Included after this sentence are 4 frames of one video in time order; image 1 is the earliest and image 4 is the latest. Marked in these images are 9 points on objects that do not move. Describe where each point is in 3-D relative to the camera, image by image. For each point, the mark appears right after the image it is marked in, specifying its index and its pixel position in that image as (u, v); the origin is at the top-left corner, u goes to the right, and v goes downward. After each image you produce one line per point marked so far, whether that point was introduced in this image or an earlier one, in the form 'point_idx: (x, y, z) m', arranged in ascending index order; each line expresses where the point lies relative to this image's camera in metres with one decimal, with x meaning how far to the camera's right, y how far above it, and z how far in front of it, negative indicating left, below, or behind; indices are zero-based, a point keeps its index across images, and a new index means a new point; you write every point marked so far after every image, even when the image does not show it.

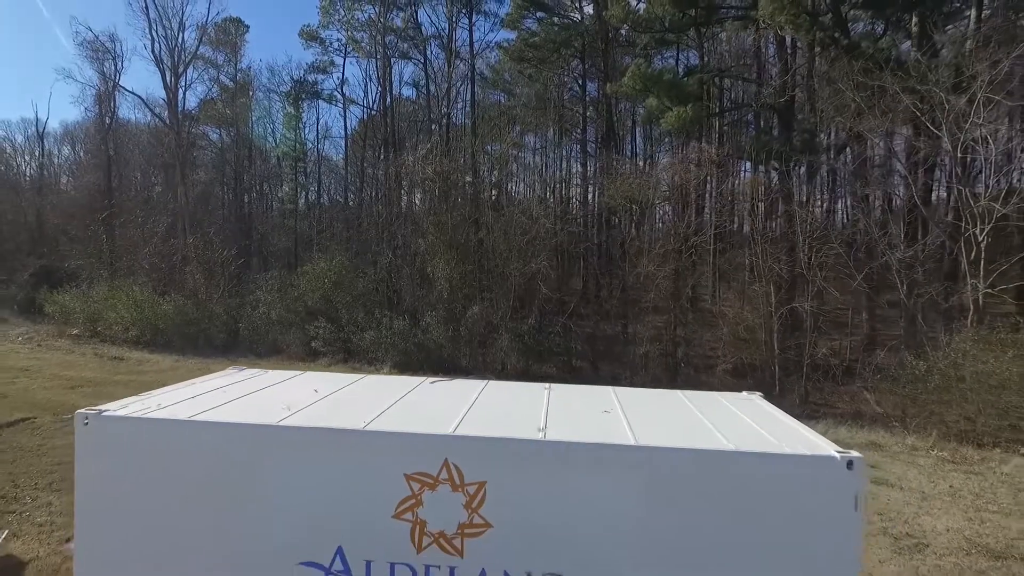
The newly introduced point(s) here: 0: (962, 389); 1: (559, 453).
0: (+8.0, -1.8, +10.7) m
1: (+0.2, -0.9, +3.0) m
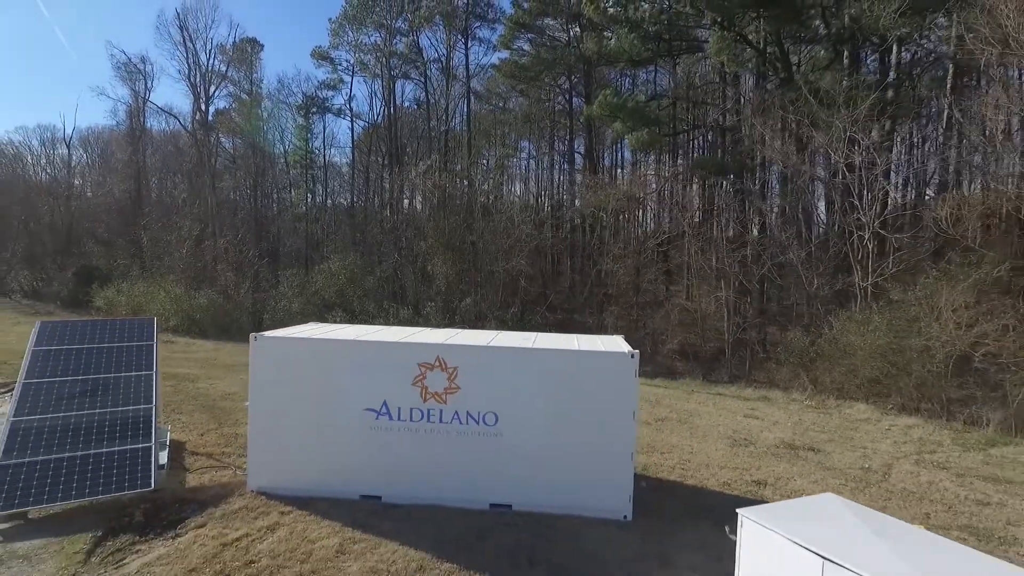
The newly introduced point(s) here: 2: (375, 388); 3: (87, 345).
0: (+7.6, -1.6, +13.9) m
1: (-0.2, -0.7, +6.2) m
2: (-1.5, -1.1, +6.4) m
3: (-5.7, -0.7, +7.7) m
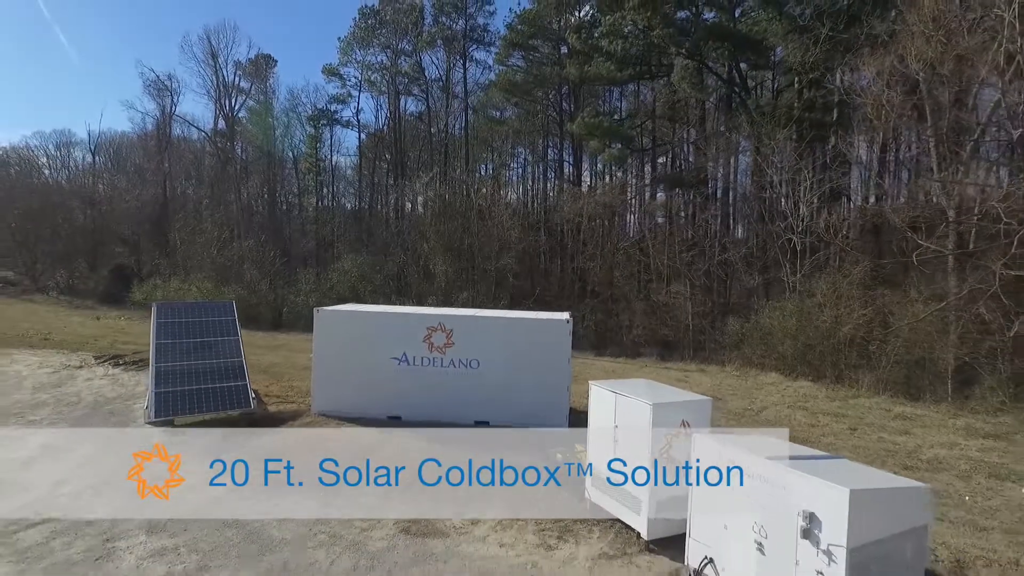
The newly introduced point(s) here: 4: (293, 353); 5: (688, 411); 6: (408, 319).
0: (+7.2, -1.4, +17.1) m
1: (-0.6, -0.5, +9.4) m
2: (-1.9, -0.9, +9.6) m
3: (-6.1, -0.5, +10.9) m
4: (-6.3, -1.9, +16.8) m
5: (+1.7, -1.2, +5.6) m
6: (-1.7, -0.5, +9.5) m
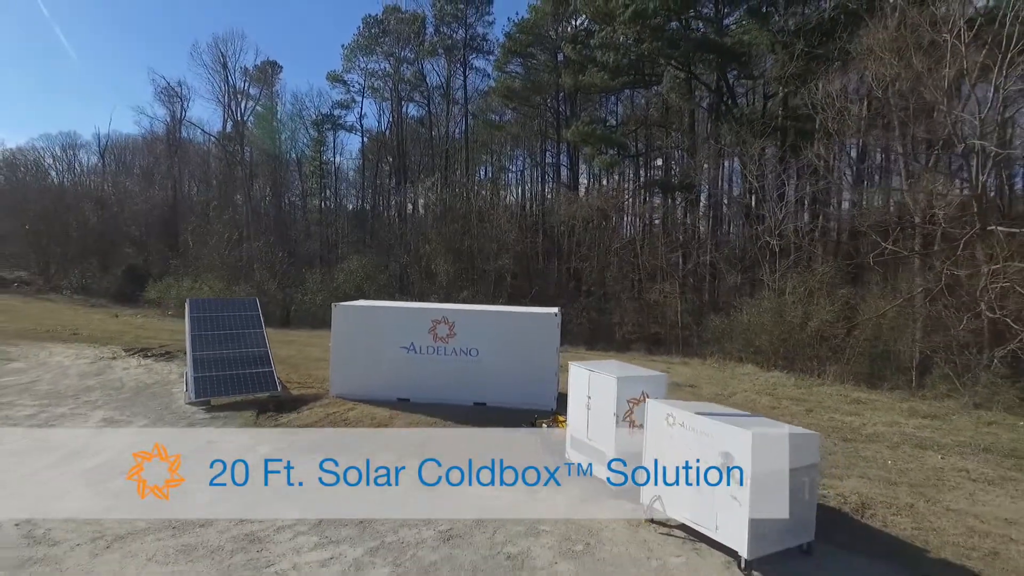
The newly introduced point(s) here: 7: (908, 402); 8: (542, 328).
0: (+7.1, -1.4, +18.3) m
1: (-0.7, -0.5, +10.6) m
2: (-2.0, -0.9, +10.9) m
3: (-6.2, -0.5, +12.2) m
4: (-6.4, -1.8, +18.1) m
5: (+1.6, -1.1, +6.8) m
6: (-1.8, -0.5, +10.8) m
7: (+8.3, -2.4, +12.2) m
8: (+0.5, -0.7, +10.5) m
